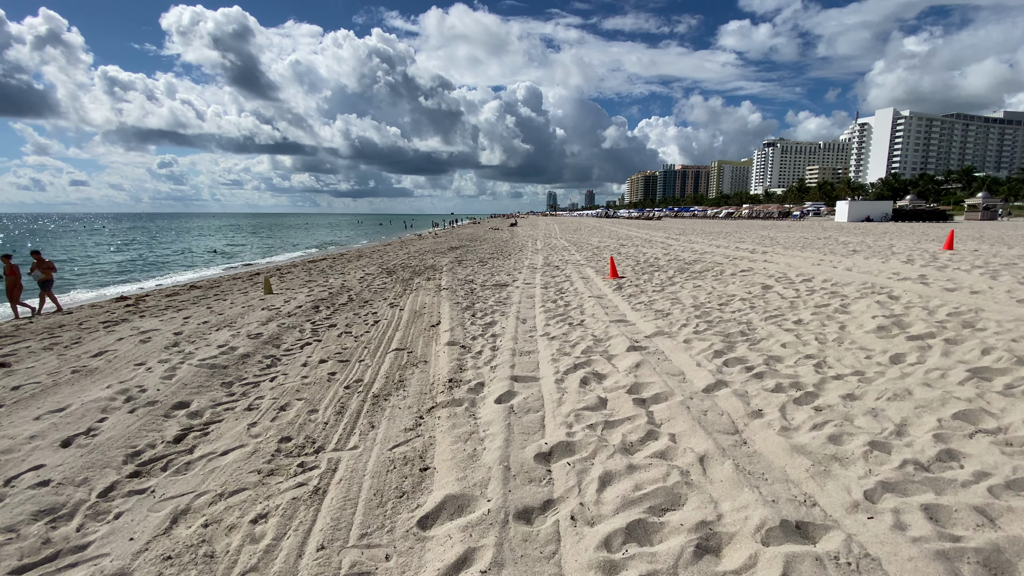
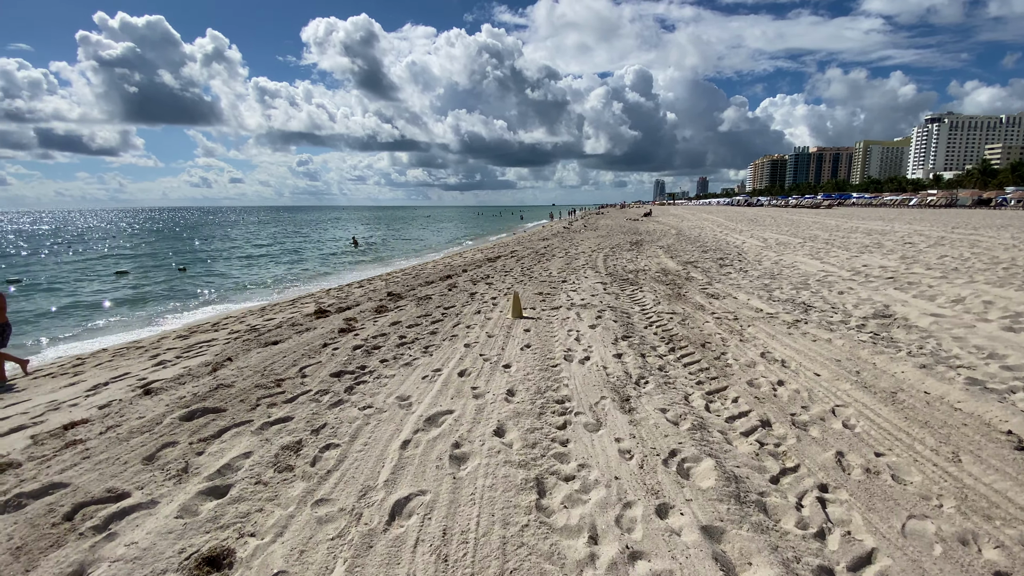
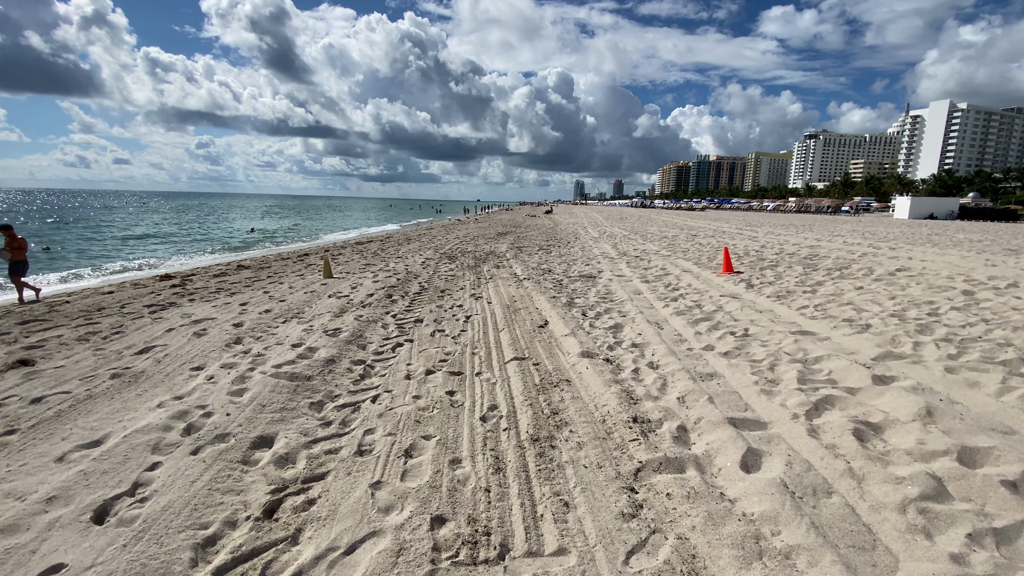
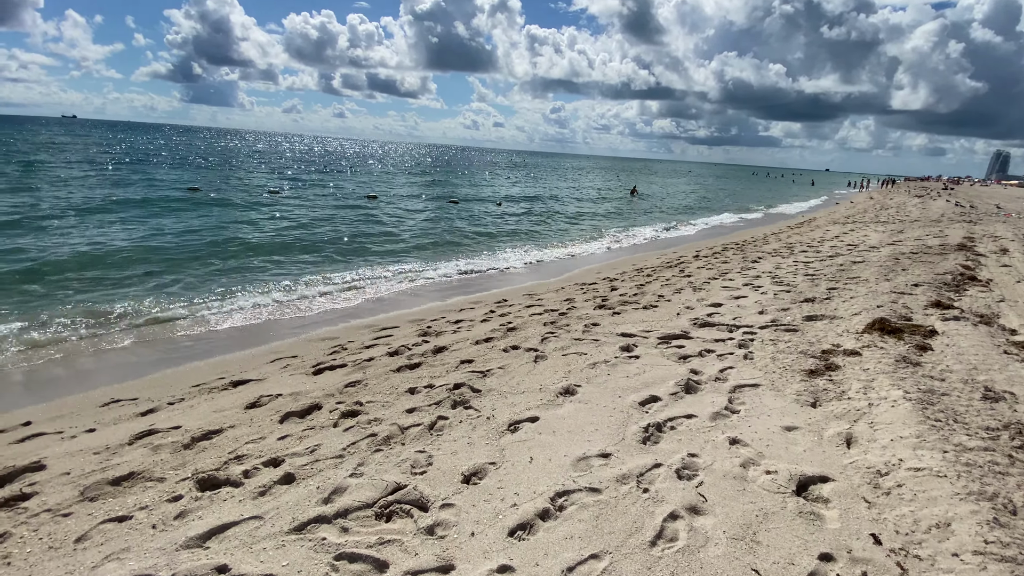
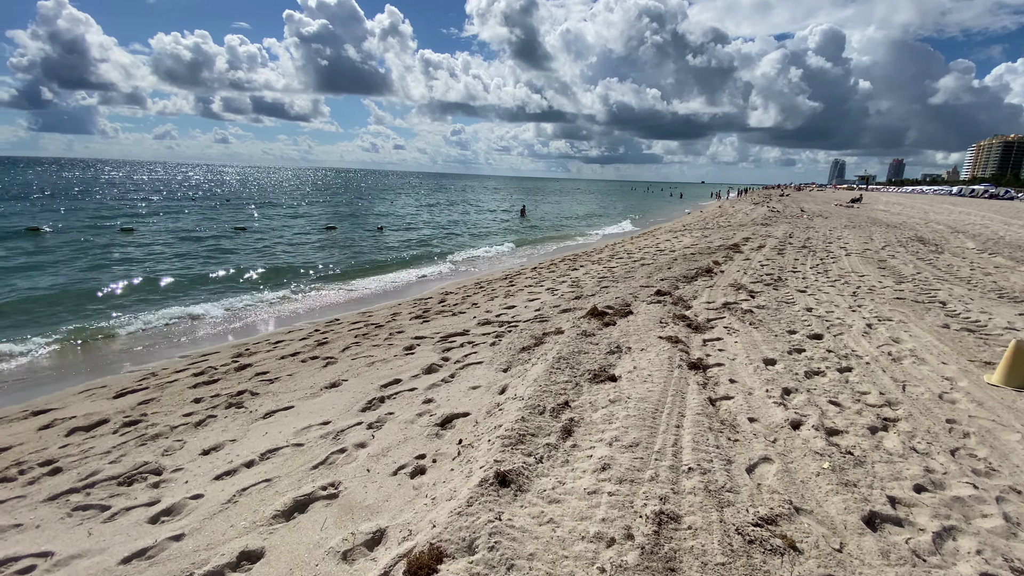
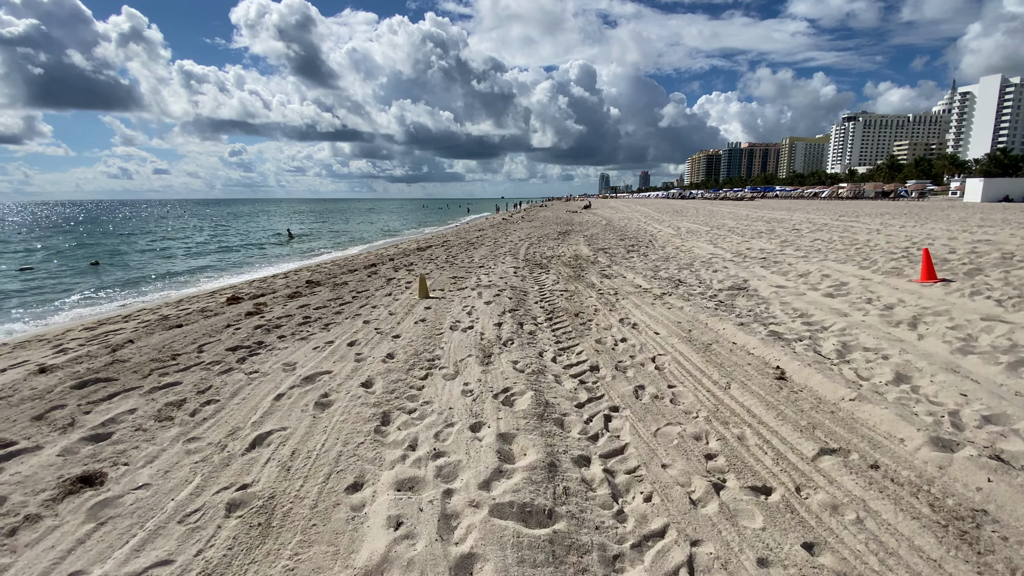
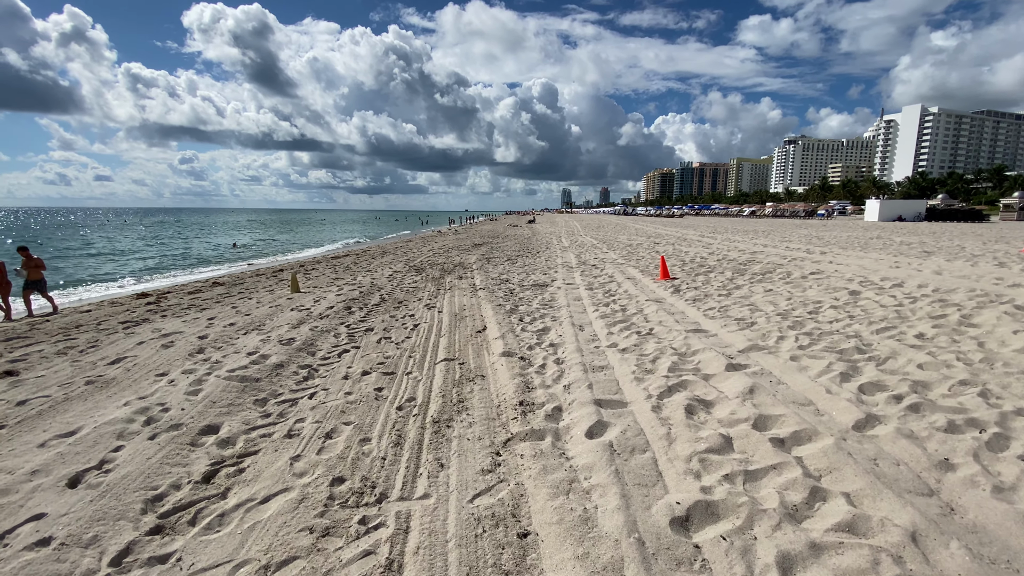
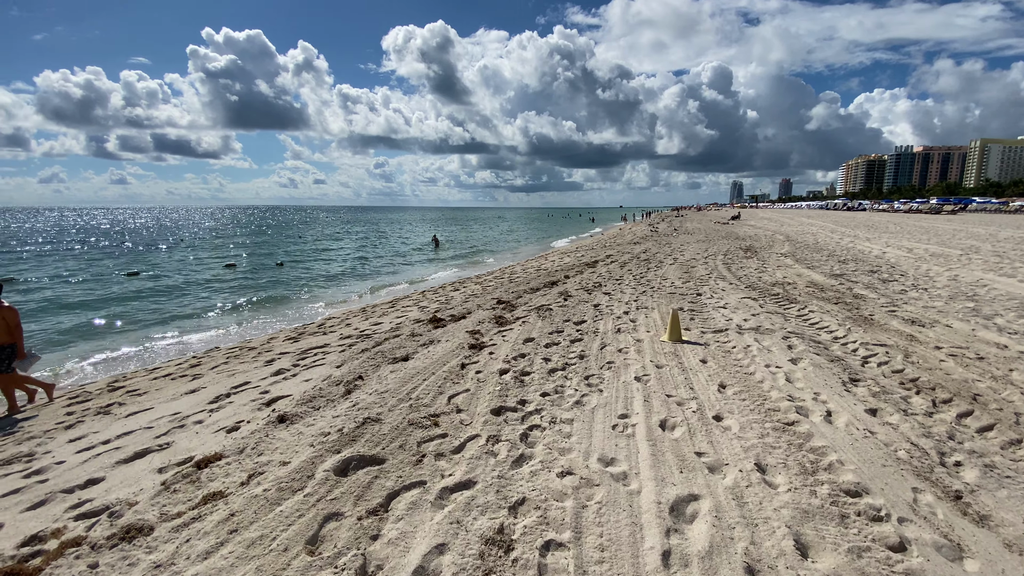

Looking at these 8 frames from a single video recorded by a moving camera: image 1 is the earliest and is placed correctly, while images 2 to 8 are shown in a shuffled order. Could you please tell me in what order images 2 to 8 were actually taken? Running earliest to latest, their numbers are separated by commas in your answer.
7, 3, 6, 2, 8, 5, 4
